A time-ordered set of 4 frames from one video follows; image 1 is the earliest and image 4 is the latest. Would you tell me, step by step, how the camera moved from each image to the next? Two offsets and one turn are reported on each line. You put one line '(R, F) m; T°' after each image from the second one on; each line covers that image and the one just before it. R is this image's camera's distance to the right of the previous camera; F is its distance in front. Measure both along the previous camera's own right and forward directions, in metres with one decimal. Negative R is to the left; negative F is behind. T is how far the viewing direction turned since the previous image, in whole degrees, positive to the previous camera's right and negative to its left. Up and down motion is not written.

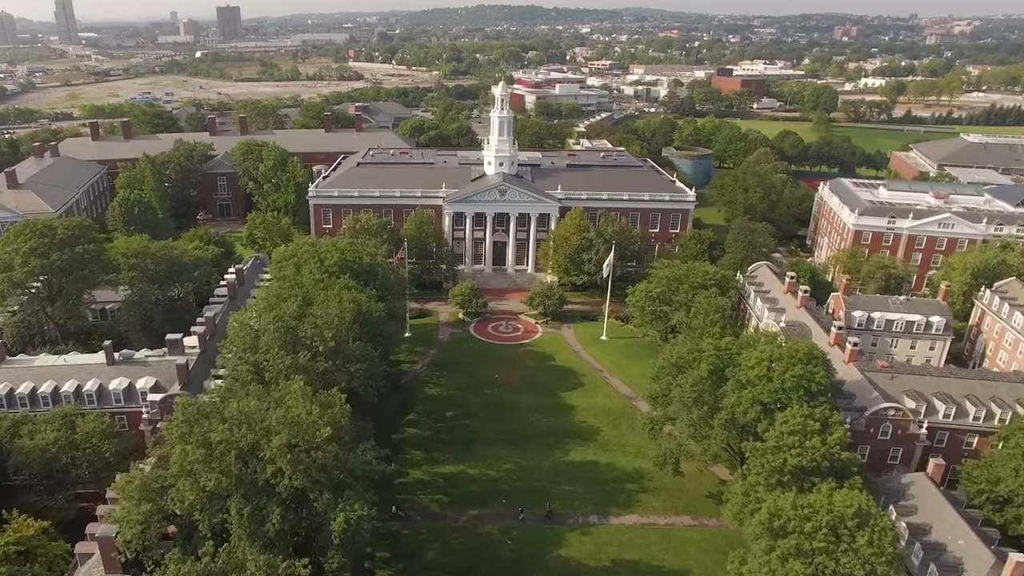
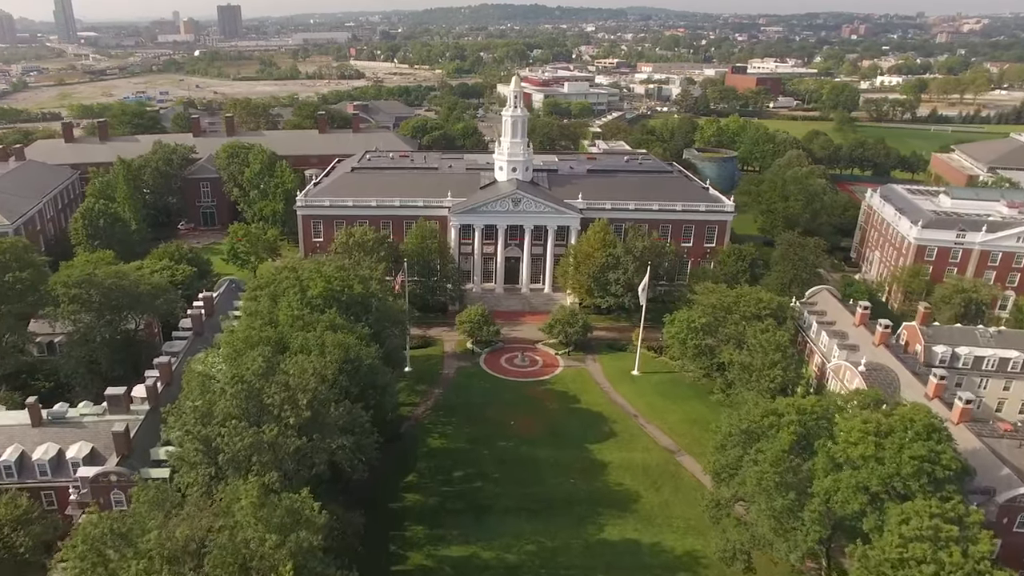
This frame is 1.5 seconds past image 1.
(-1.2, +9.9) m; 0°
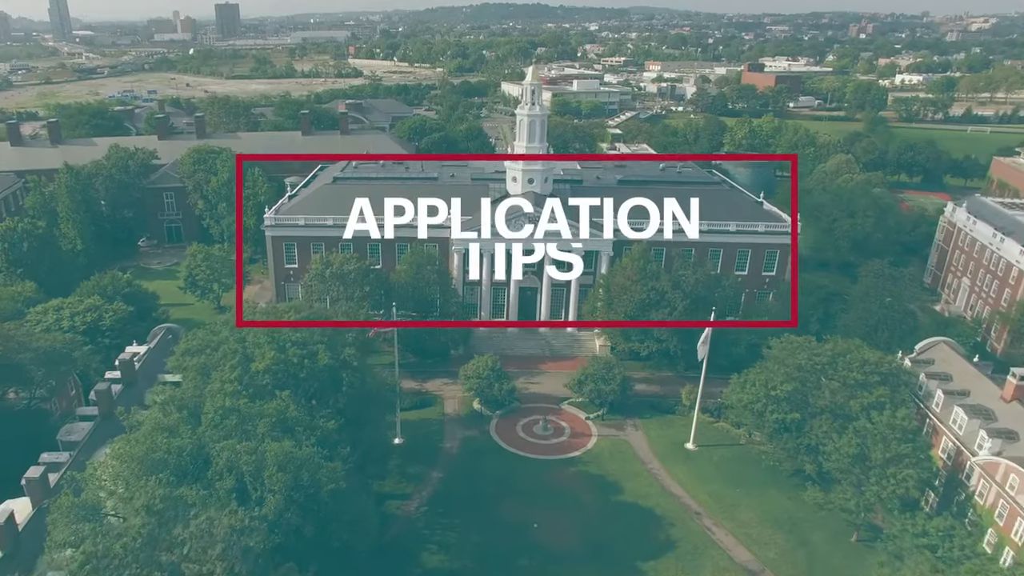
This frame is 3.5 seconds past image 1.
(-1.2, +13.8) m; 0°
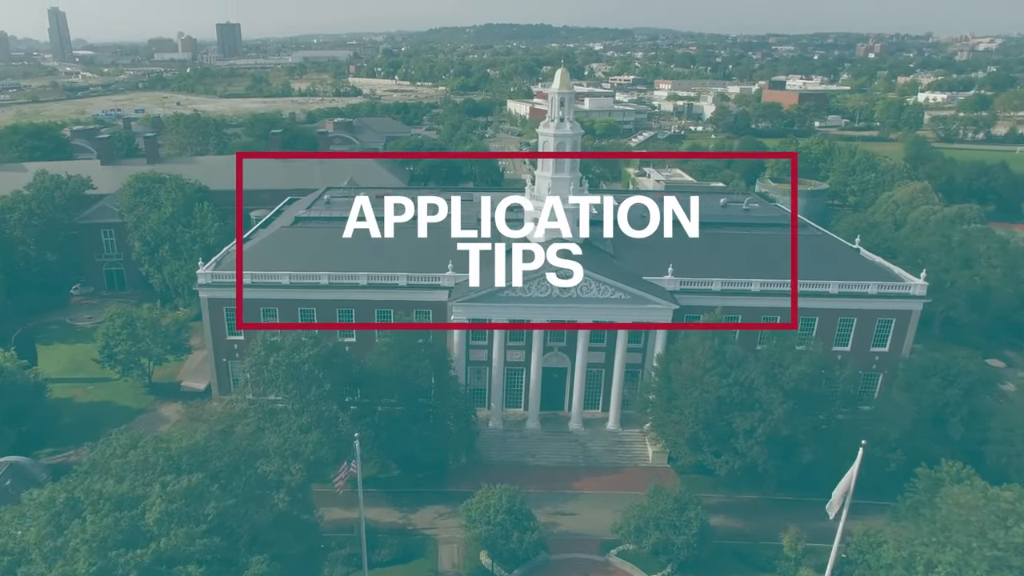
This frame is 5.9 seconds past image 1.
(-1.1, +16.3) m; 0°
